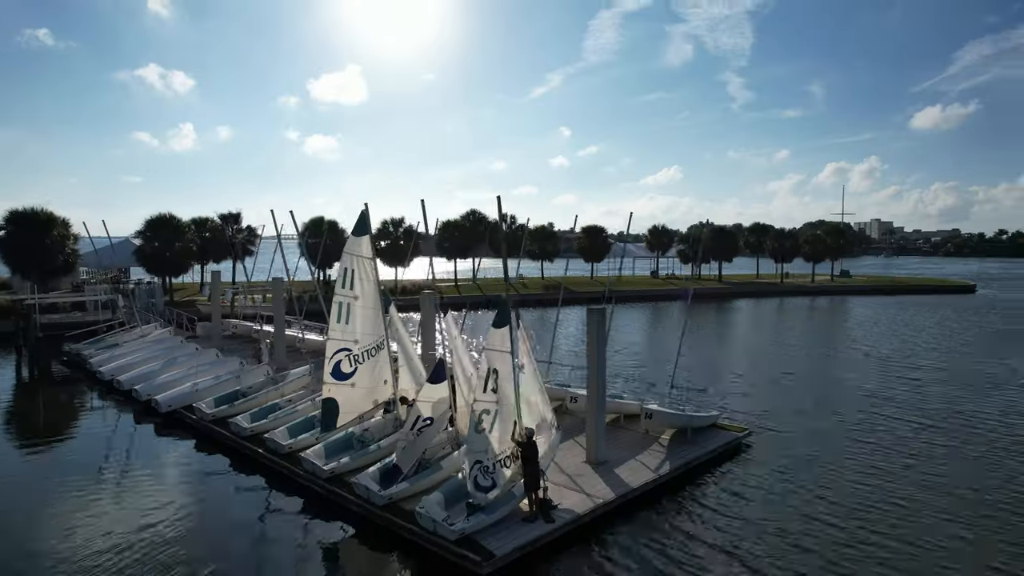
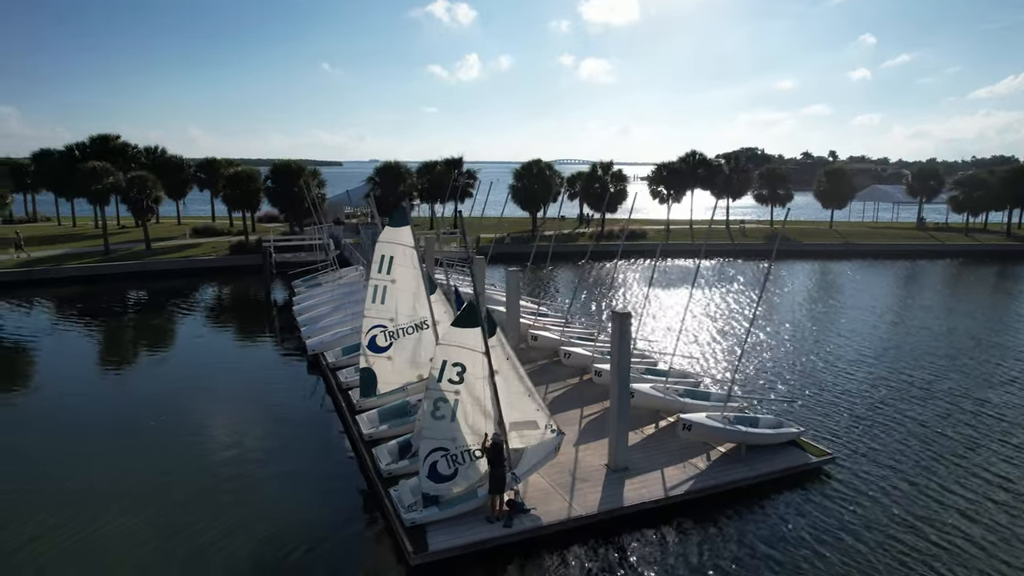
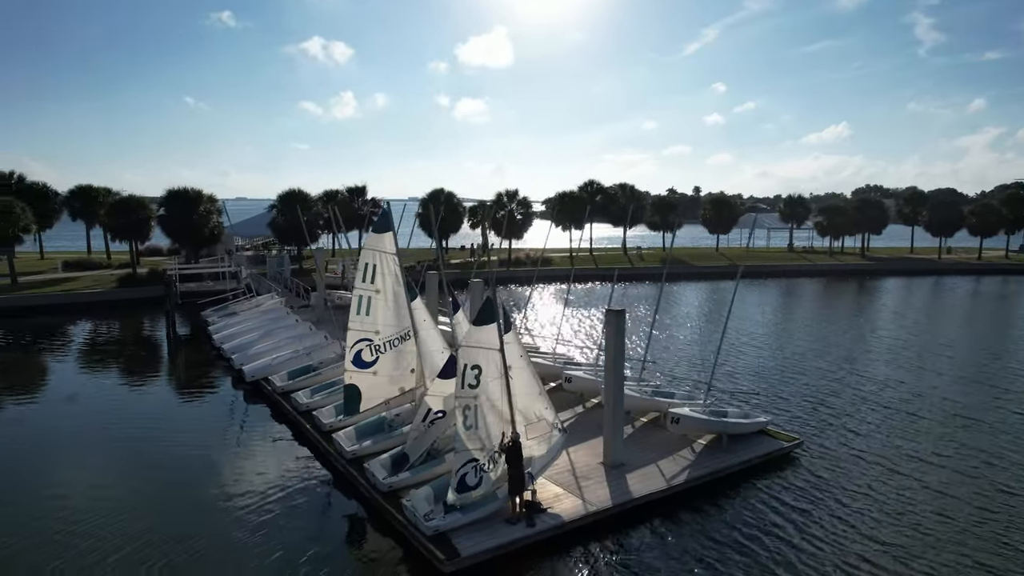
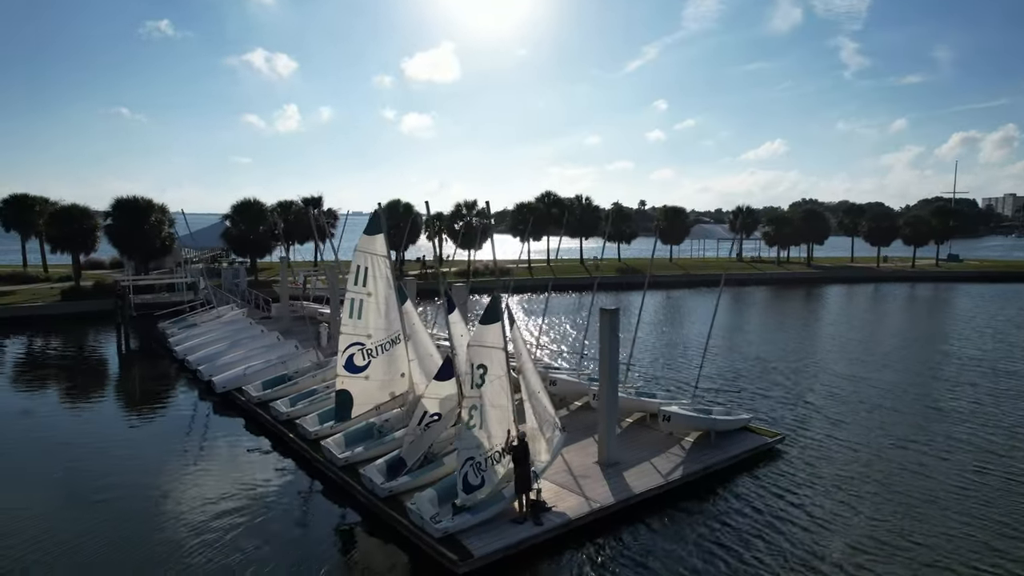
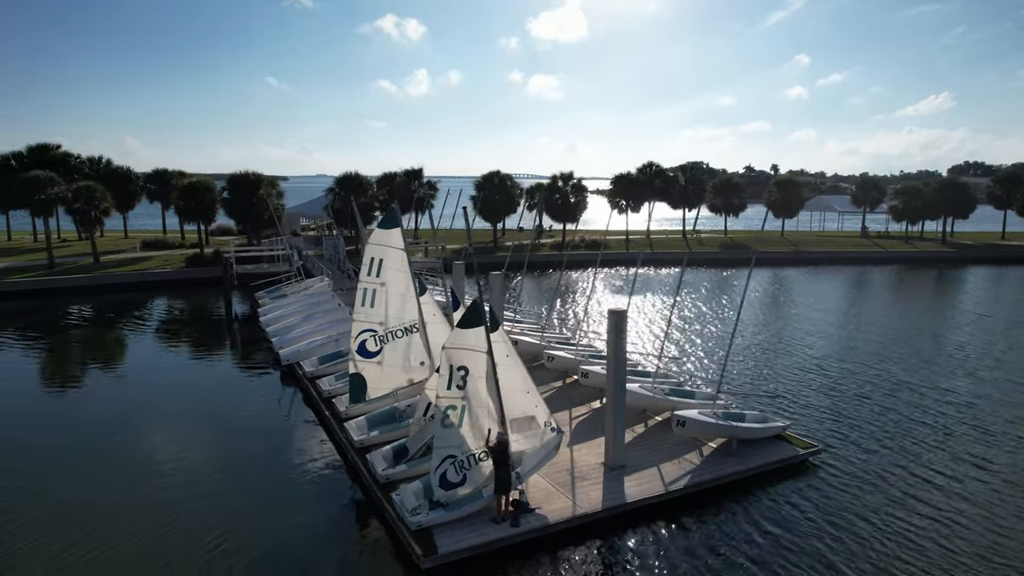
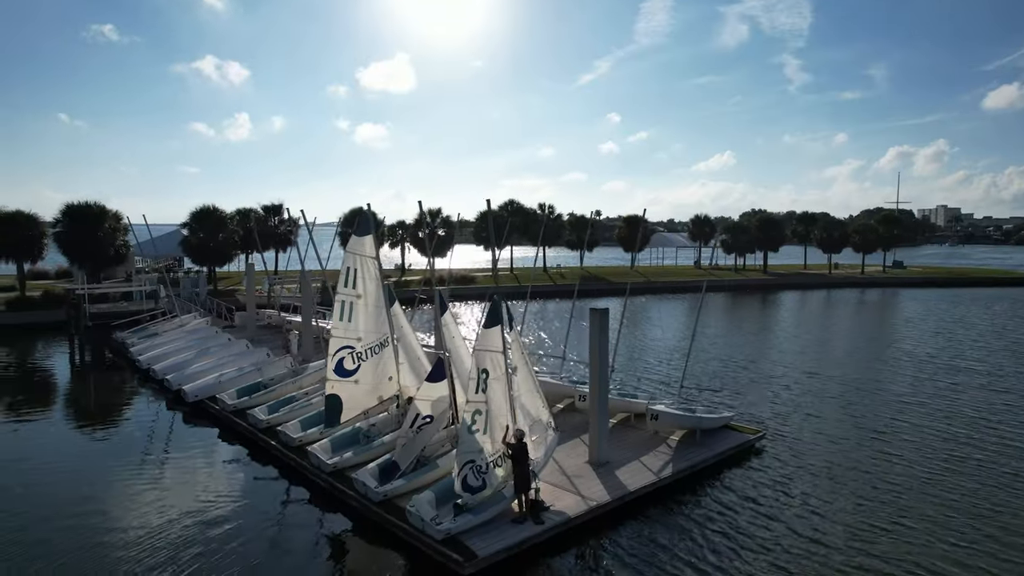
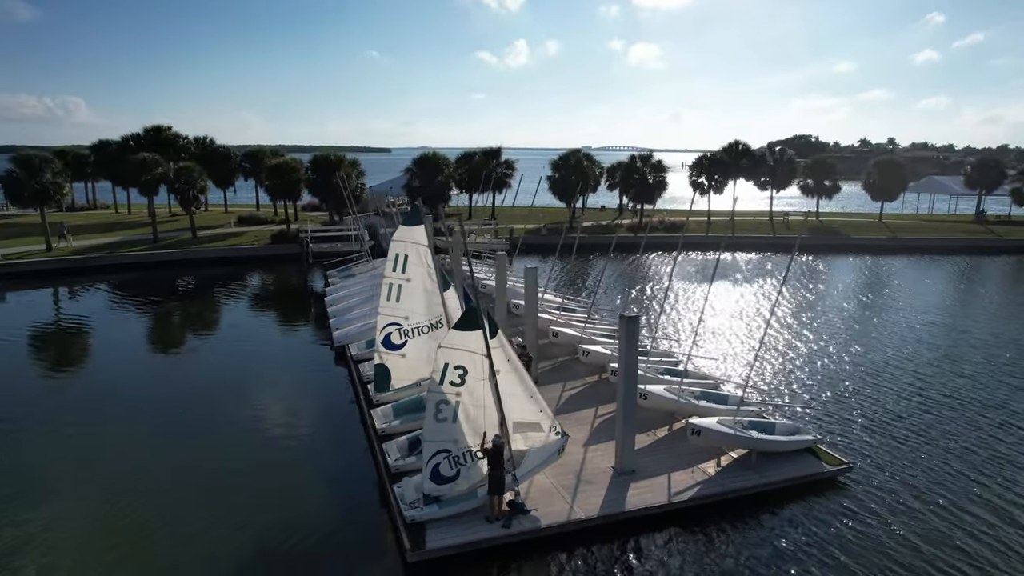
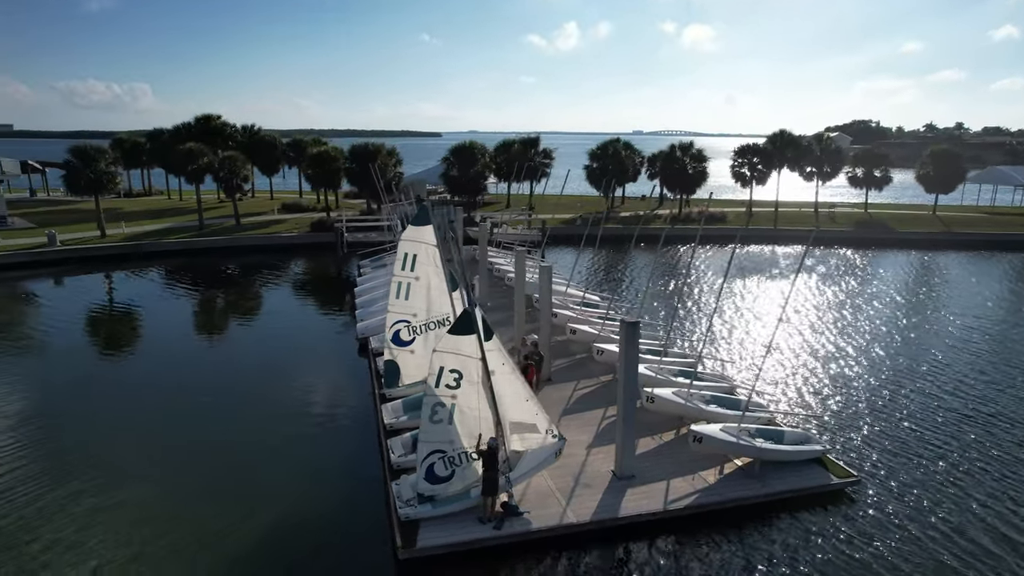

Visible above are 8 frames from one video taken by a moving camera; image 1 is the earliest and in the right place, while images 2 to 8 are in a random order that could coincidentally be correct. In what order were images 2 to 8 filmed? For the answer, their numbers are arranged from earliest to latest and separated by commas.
6, 4, 3, 5, 2, 7, 8
